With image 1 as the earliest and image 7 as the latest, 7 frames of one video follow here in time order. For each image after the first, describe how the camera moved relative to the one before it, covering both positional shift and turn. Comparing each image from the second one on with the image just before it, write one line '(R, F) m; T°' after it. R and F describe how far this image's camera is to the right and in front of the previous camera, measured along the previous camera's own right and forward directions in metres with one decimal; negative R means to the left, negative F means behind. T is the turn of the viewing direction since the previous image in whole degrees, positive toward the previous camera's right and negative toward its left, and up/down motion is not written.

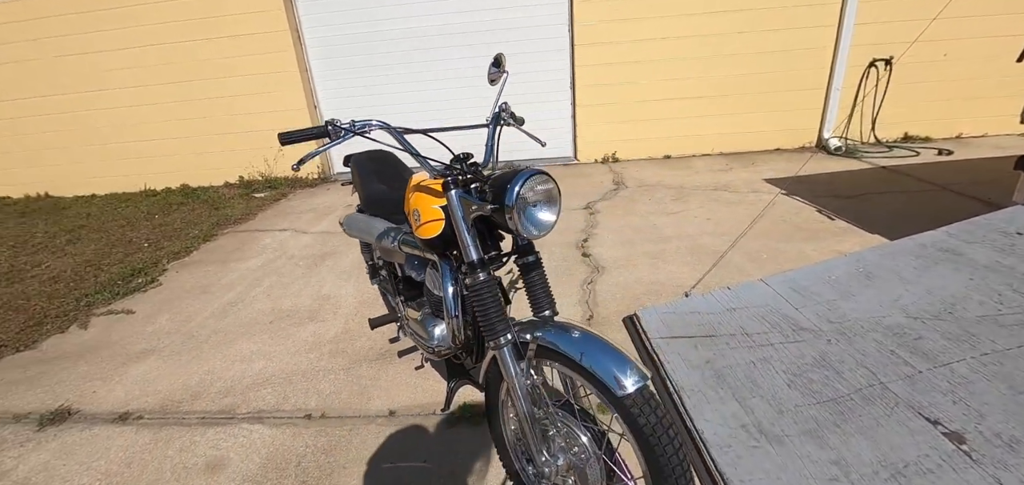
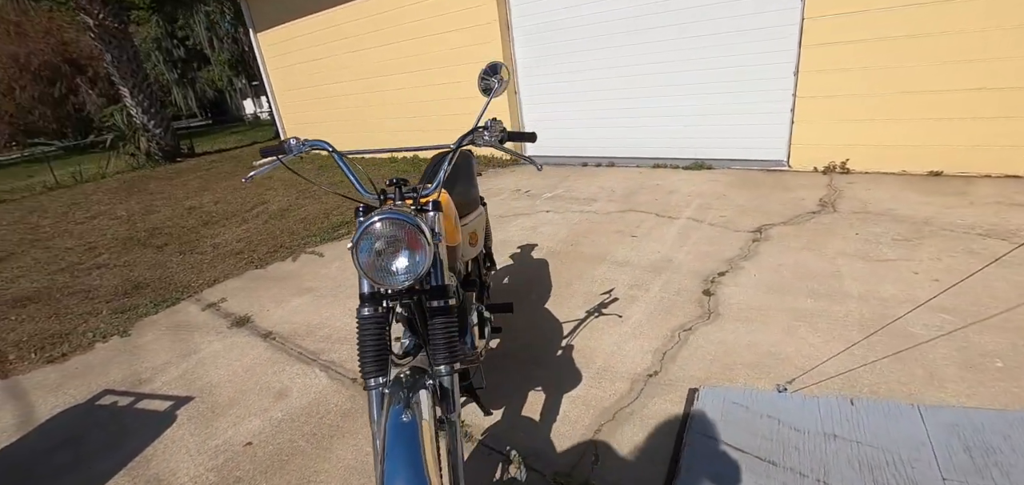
(+1.0, +0.6) m; -32°
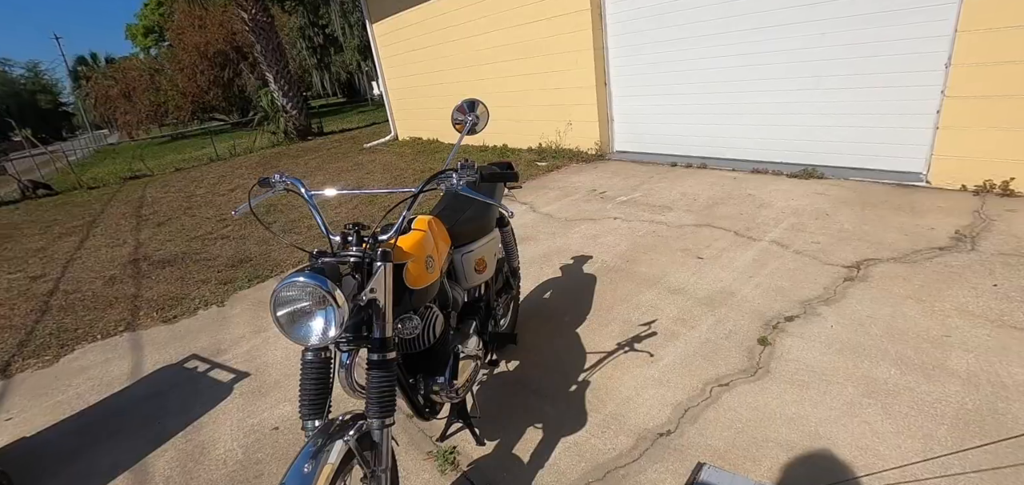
(+0.5, +0.2) m; -14°
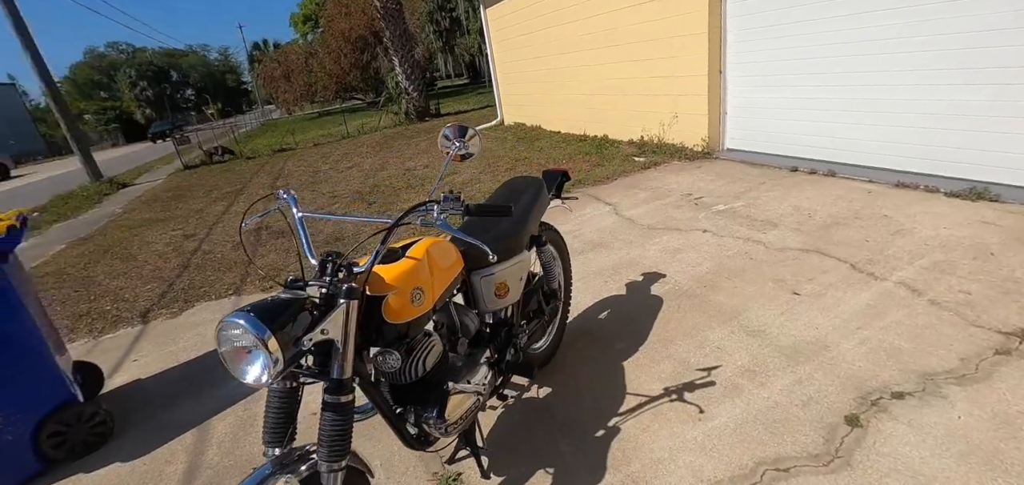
(+0.4, +0.3) m; -14°
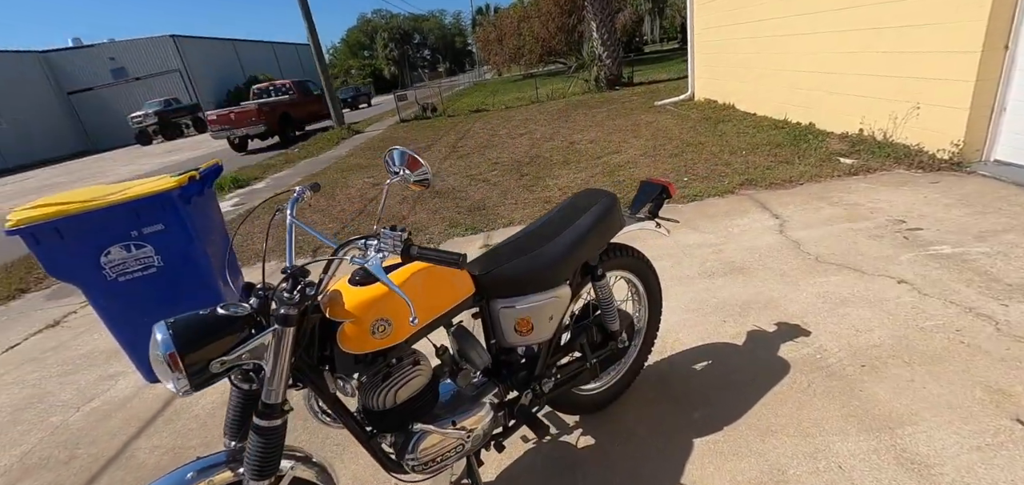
(+0.5, +0.5) m; -23°
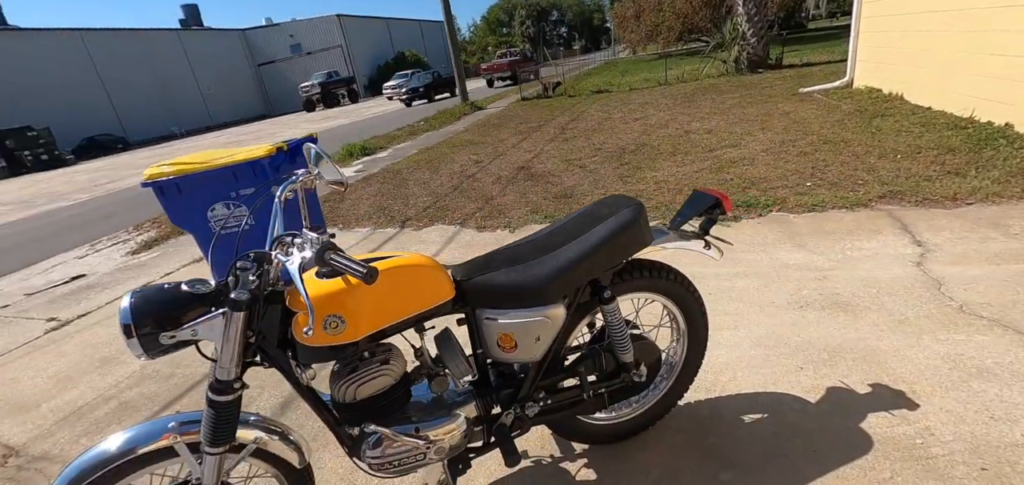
(+0.4, +0.2) m; -15°
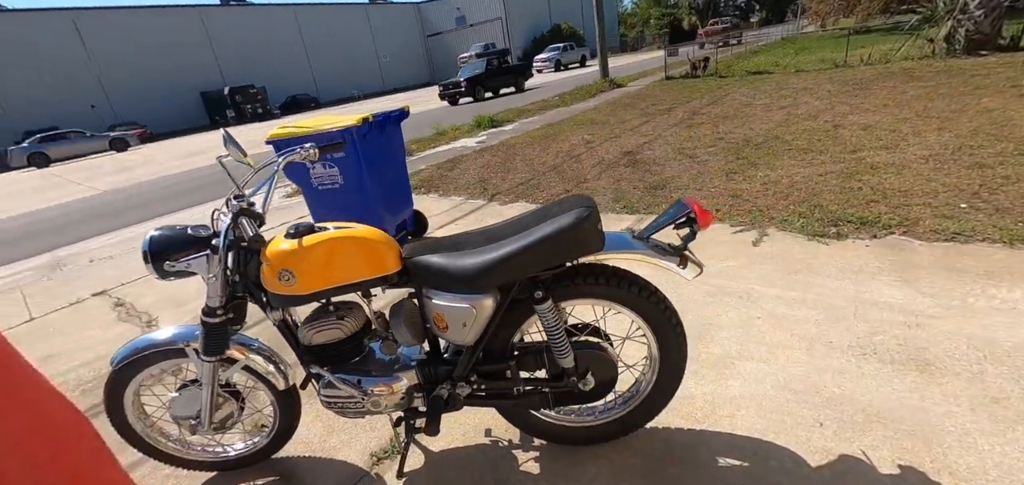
(+0.7, +0.1) m; -18°
